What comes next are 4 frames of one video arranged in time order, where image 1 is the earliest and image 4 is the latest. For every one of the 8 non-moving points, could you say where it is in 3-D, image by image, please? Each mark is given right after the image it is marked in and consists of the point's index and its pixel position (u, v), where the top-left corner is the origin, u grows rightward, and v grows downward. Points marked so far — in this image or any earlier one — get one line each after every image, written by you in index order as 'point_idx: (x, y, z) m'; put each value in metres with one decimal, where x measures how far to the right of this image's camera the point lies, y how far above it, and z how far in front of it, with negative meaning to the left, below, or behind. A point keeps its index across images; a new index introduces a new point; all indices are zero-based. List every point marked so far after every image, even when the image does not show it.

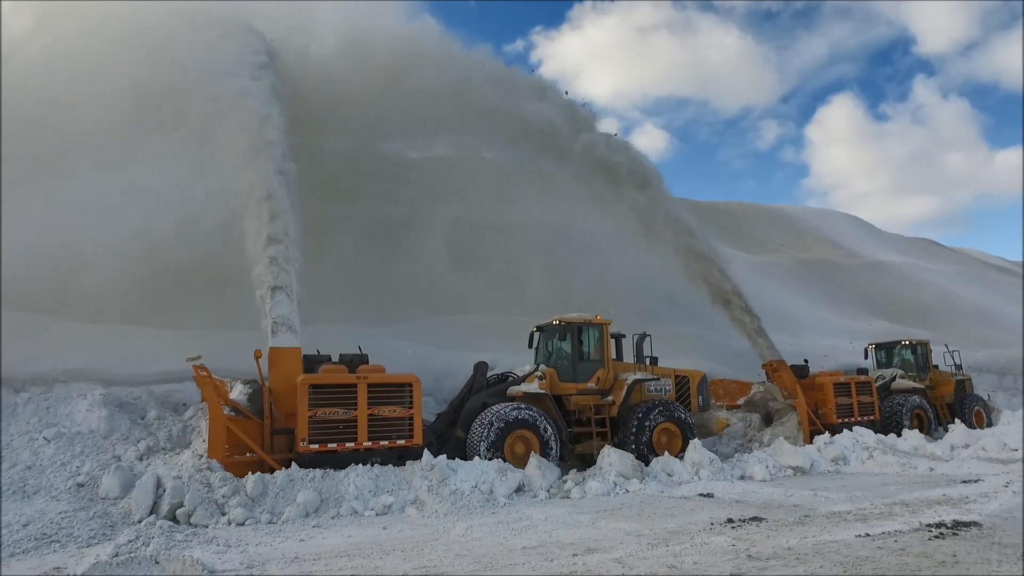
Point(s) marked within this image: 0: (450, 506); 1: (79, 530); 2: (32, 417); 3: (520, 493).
0: (-0.5, -1.9, +5.4) m
1: (-3.1, -1.8, +4.5) m
2: (-4.7, -1.3, +6.2) m
3: (+0.1, -2.0, +6.1) m
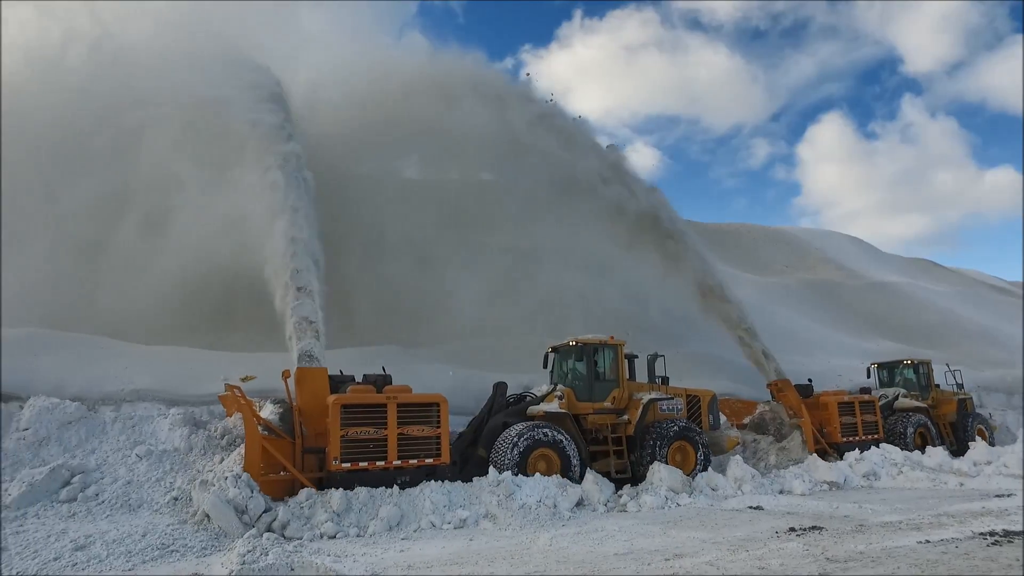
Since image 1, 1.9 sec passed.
0: (+0.1, -2.2, +5.8) m
1: (-2.5, -2.0, +4.9) m
2: (-4.1, -1.5, +6.5) m
3: (+0.7, -2.3, +6.4) m
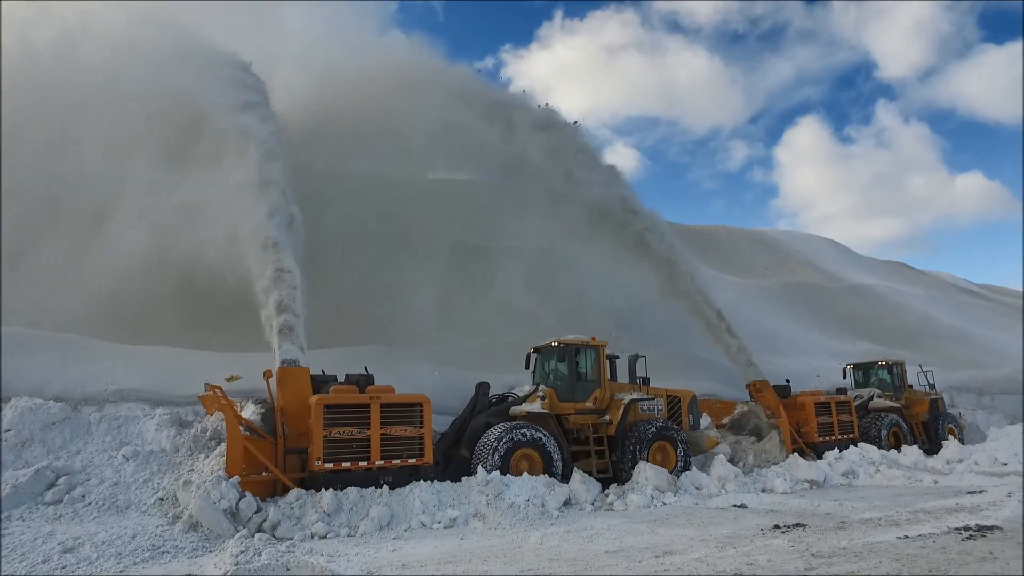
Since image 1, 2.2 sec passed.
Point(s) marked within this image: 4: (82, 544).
0: (0.0, -2.2, +5.9) m
1: (-2.6, -2.0, +4.8) m
2: (-4.2, -1.5, +6.4) m
3: (+0.6, -2.3, +6.5) m
4: (-3.2, -1.9, +4.5) m
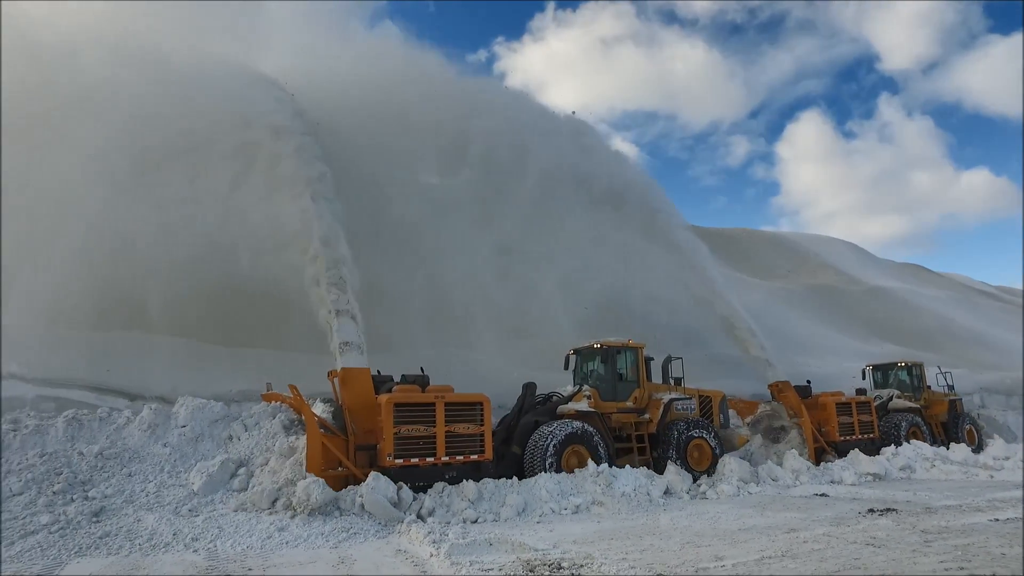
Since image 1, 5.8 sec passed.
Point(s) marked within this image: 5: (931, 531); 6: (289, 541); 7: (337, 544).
0: (+1.2, -2.3, +6.6) m
1: (-1.4, -2.1, +5.6) m
2: (-3.0, -1.7, +7.2) m
3: (+1.8, -2.4, +7.3) m
4: (-1.9, -2.0, +5.3) m
5: (+3.2, -1.9, +4.8) m
6: (-1.8, -2.0, +5.0) m
7: (-1.5, -2.1, +5.1) m
